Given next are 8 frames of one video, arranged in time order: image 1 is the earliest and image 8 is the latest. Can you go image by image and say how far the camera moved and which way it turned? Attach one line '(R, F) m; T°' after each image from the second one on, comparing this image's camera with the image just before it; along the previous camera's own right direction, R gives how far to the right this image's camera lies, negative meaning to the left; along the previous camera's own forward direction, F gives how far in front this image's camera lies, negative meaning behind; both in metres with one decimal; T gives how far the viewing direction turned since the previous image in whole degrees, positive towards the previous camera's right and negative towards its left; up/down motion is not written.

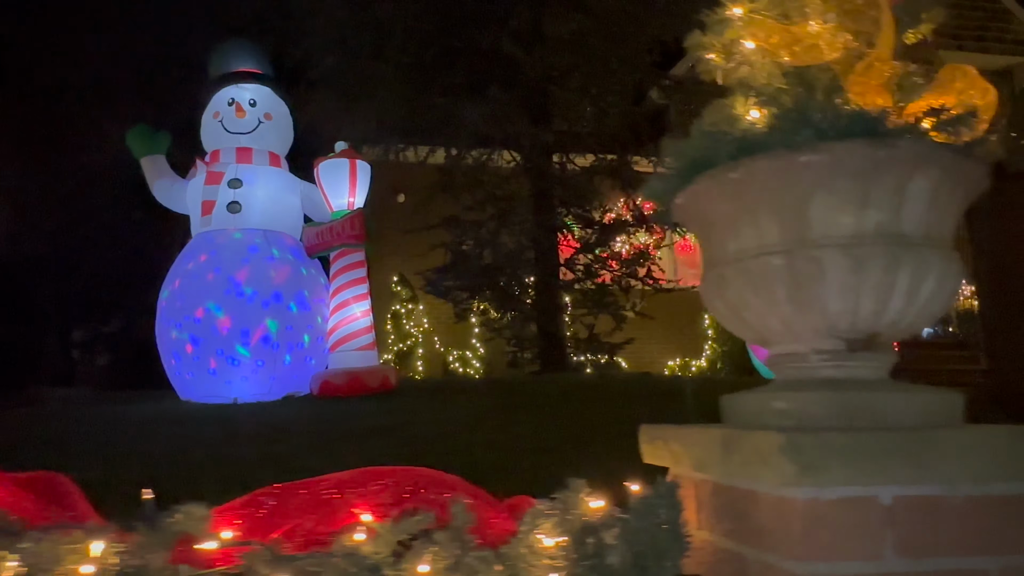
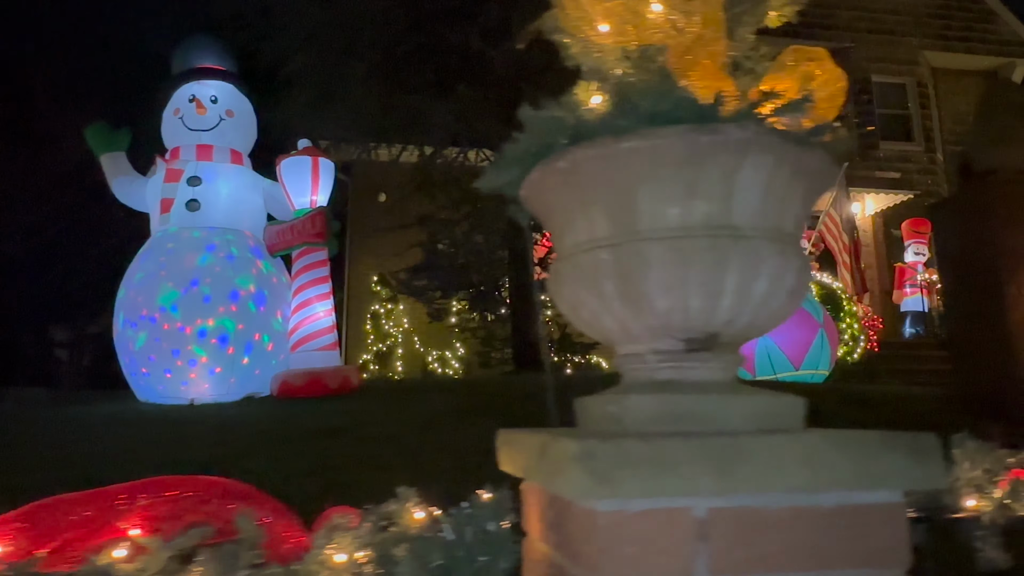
(-0.1, +0.4) m; +2°
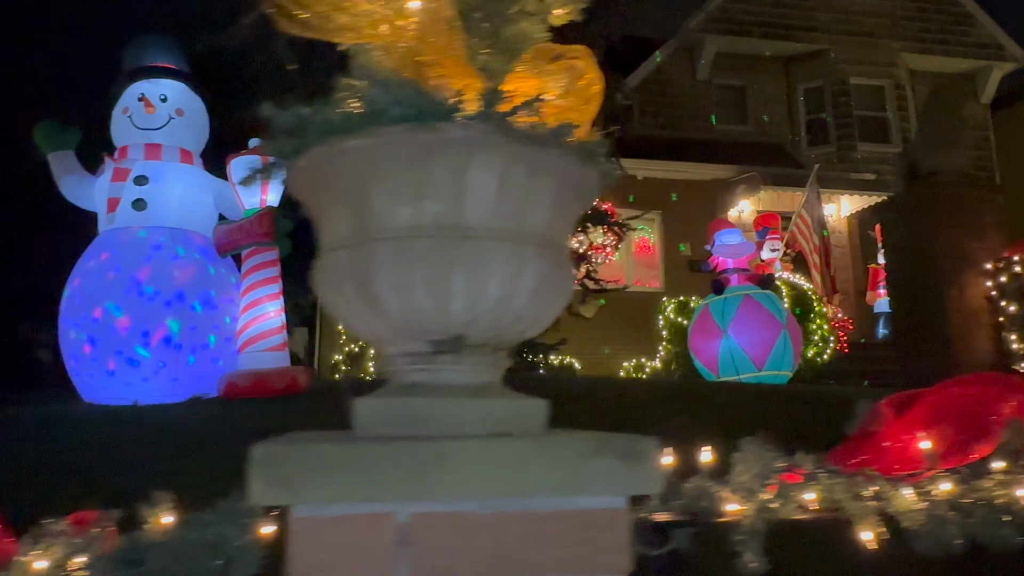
(+0.3, 0.0) m; +1°
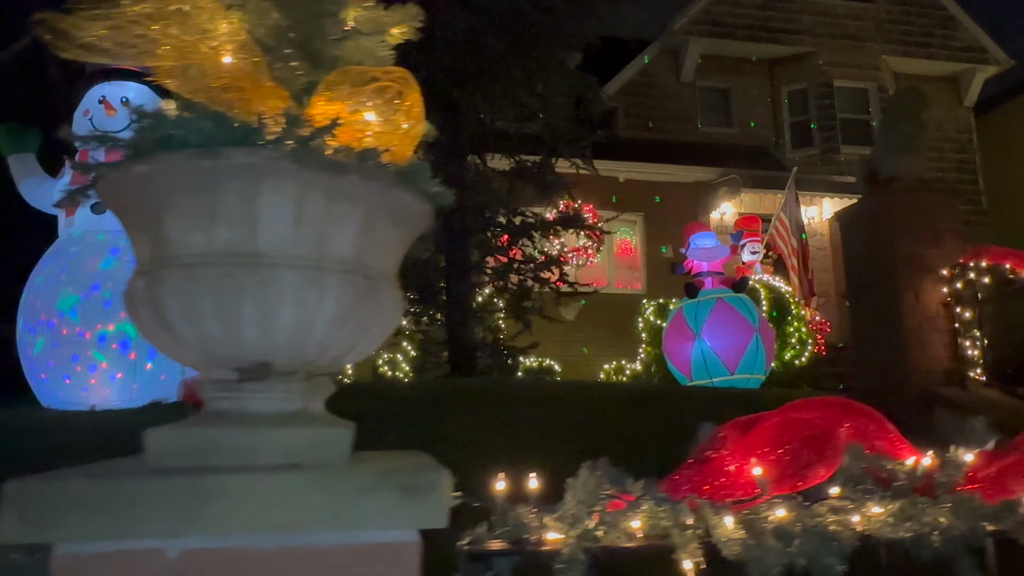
(+0.2, 0.0) m; 0°
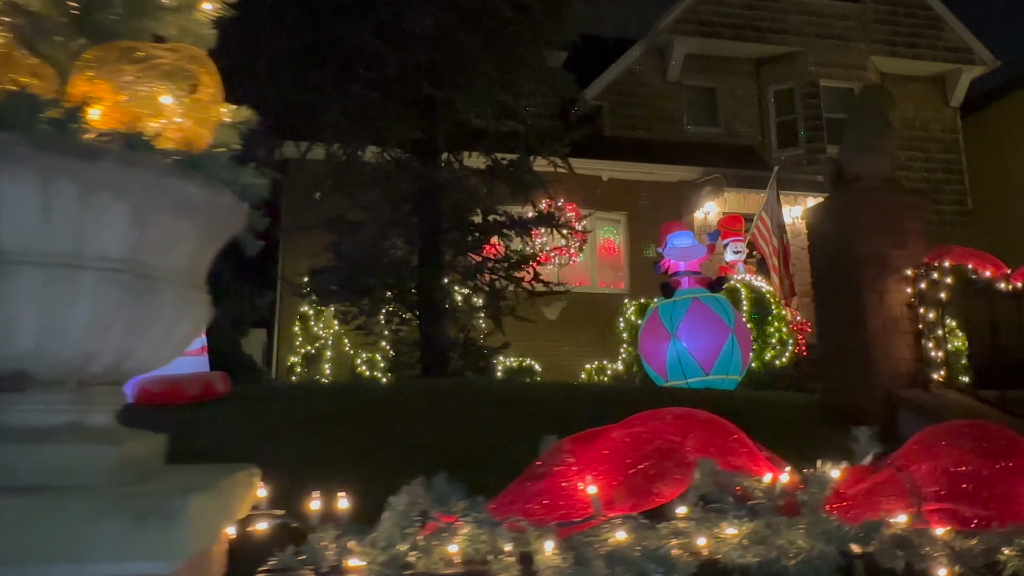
(+0.2, +0.1) m; 0°
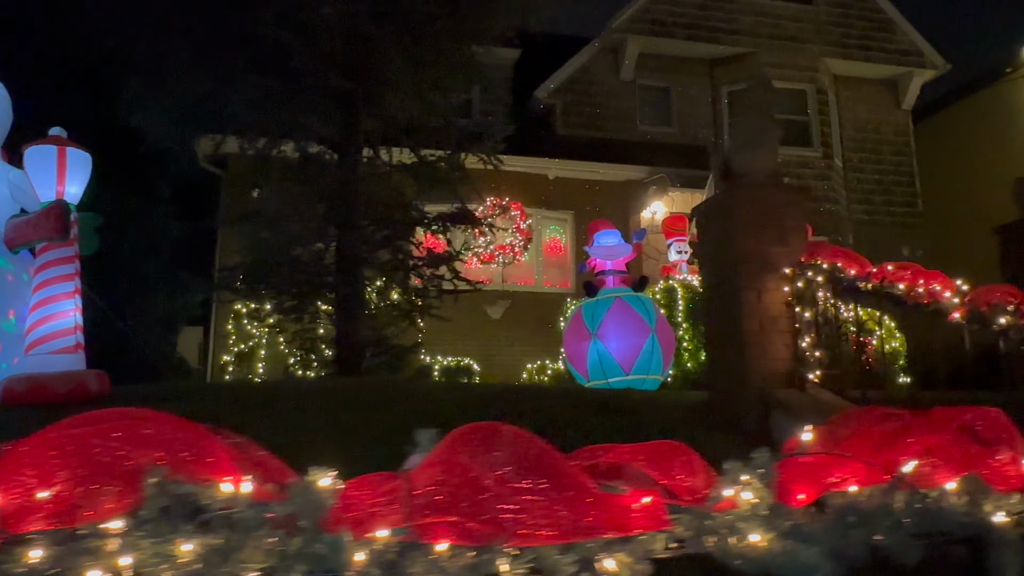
(+0.6, +0.1) m; +2°
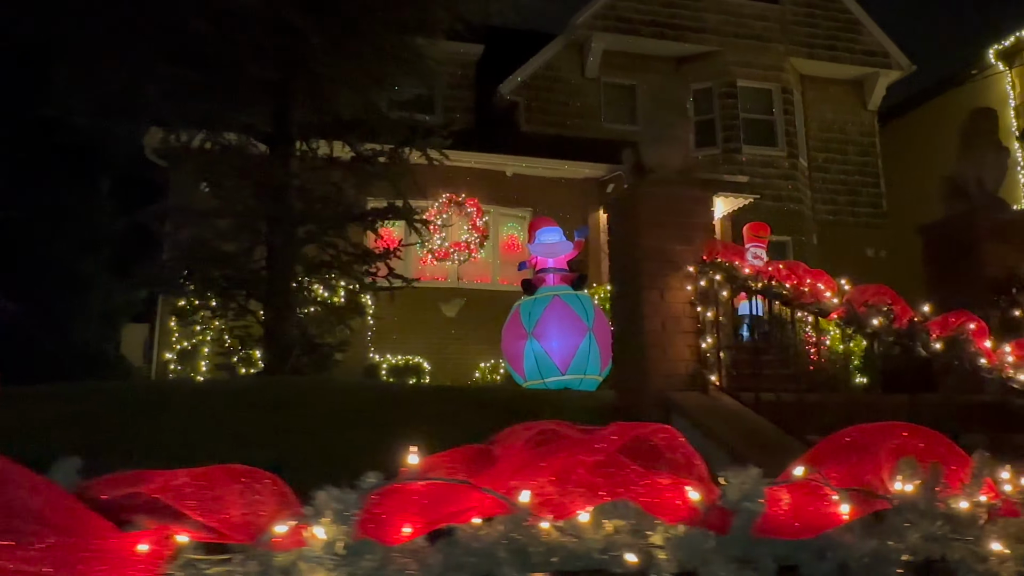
(+0.5, +0.1) m; +1°
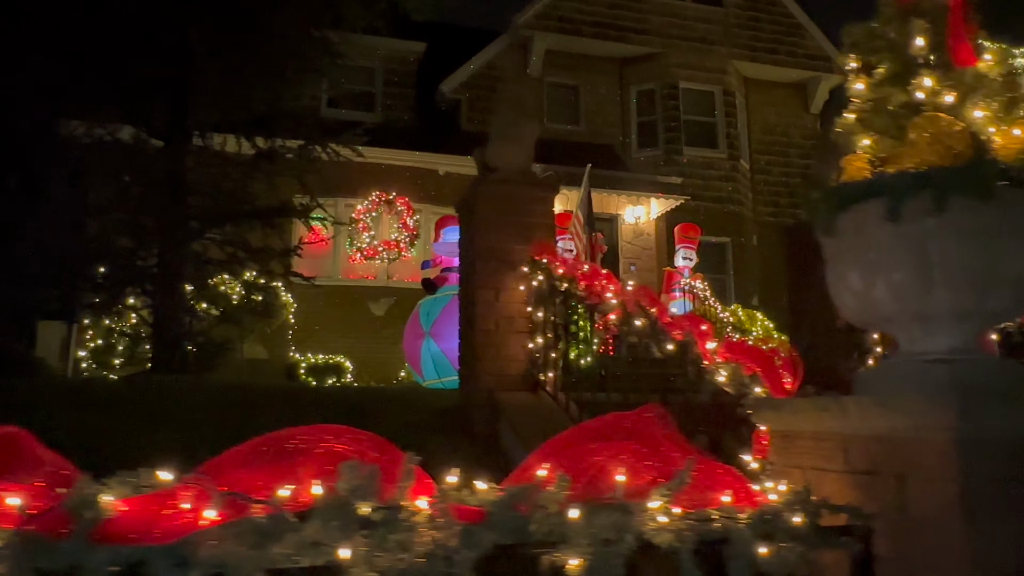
(+0.7, 0.0) m; +2°
